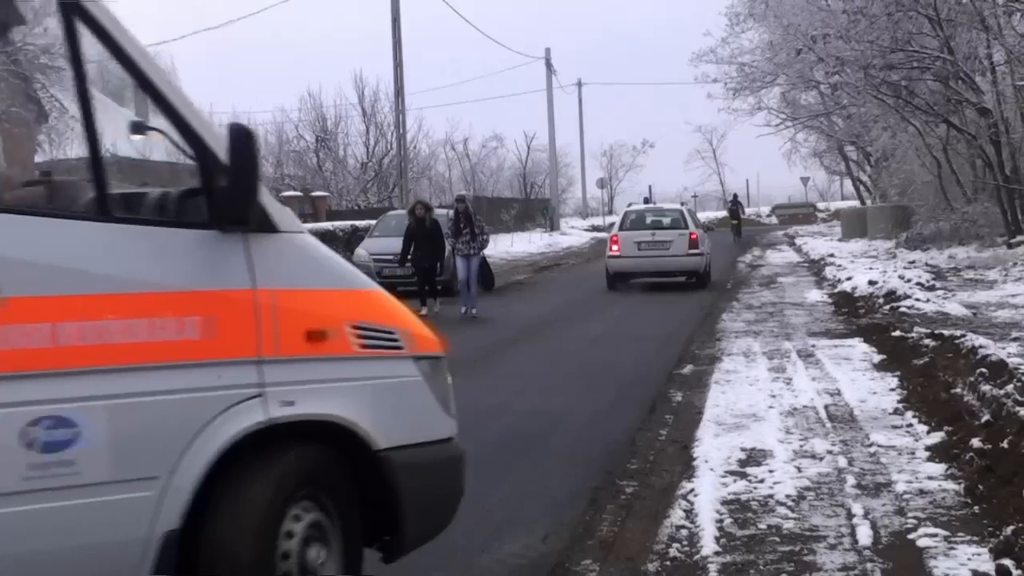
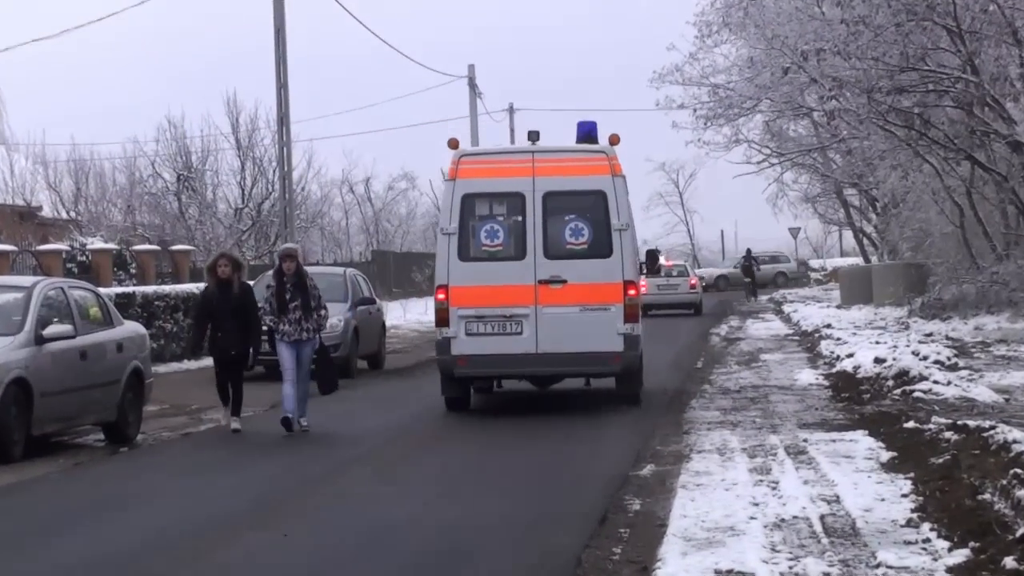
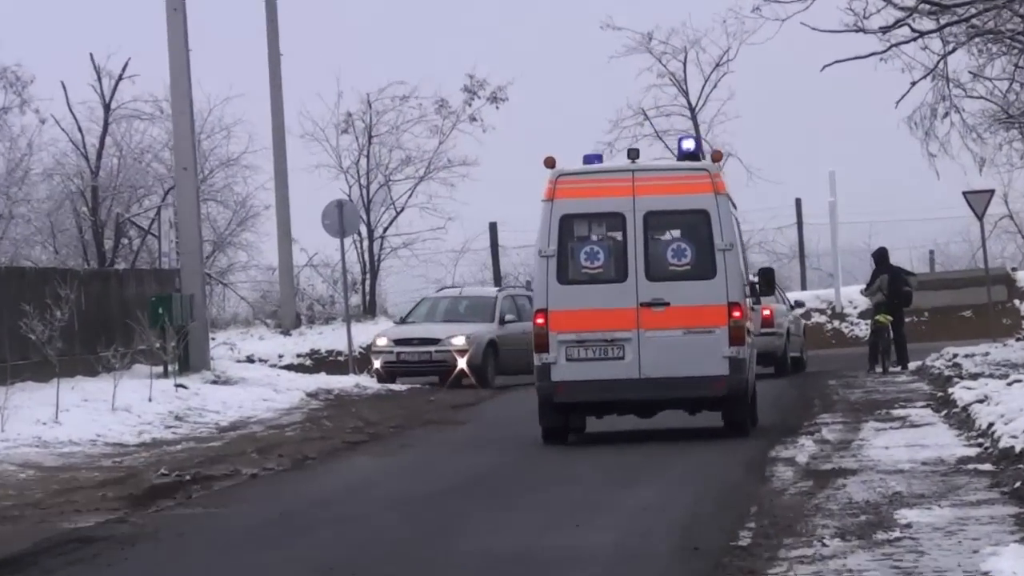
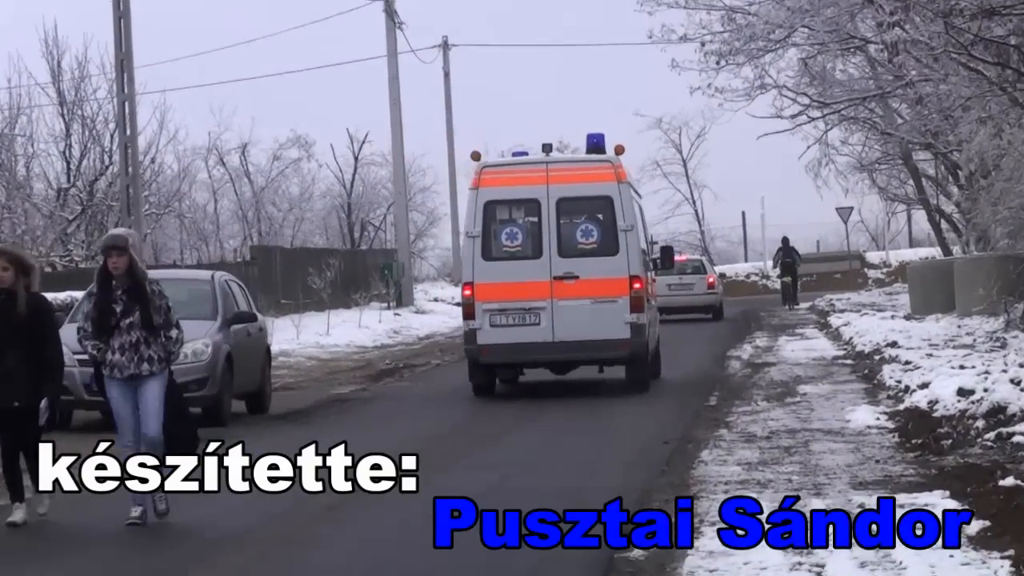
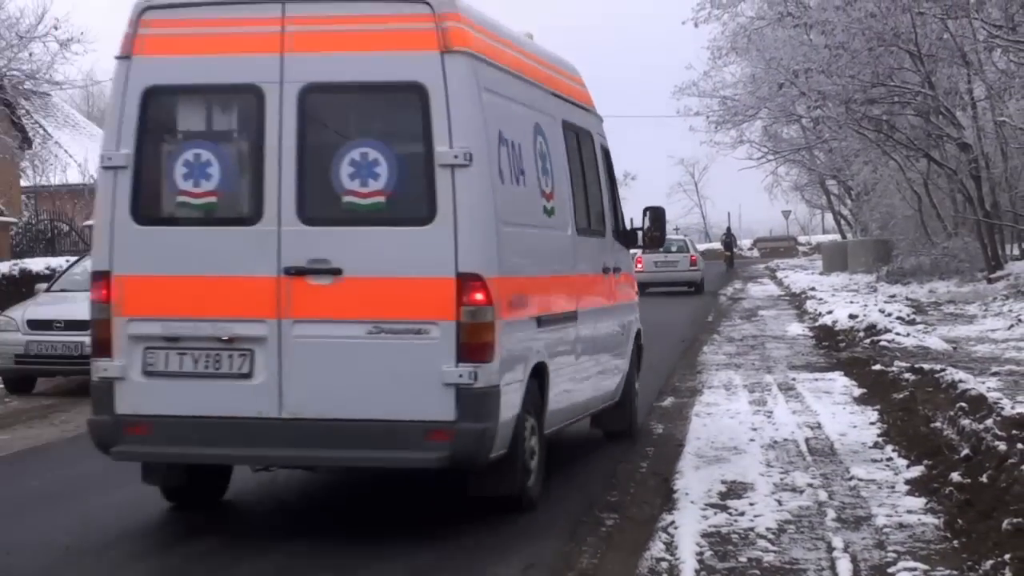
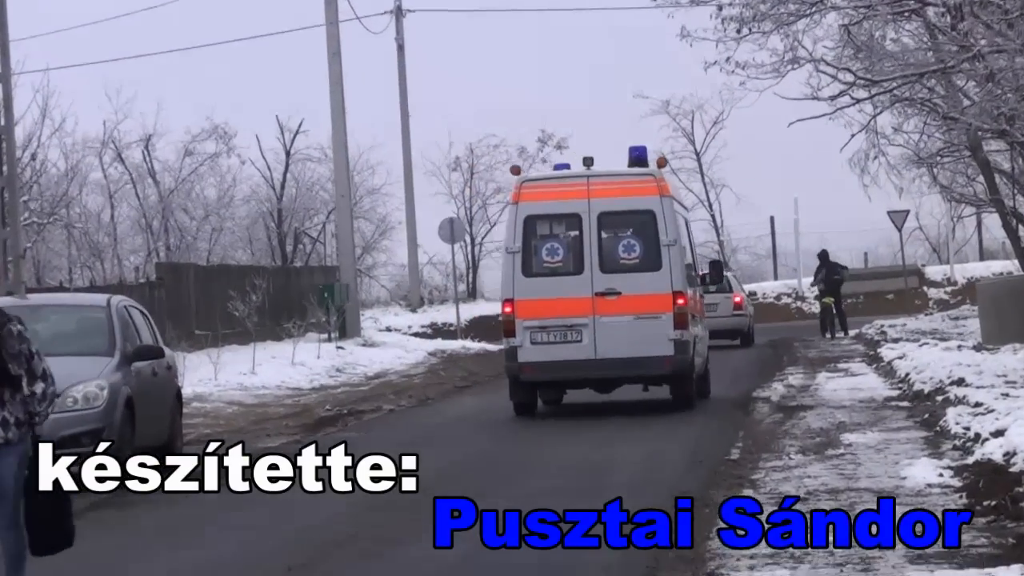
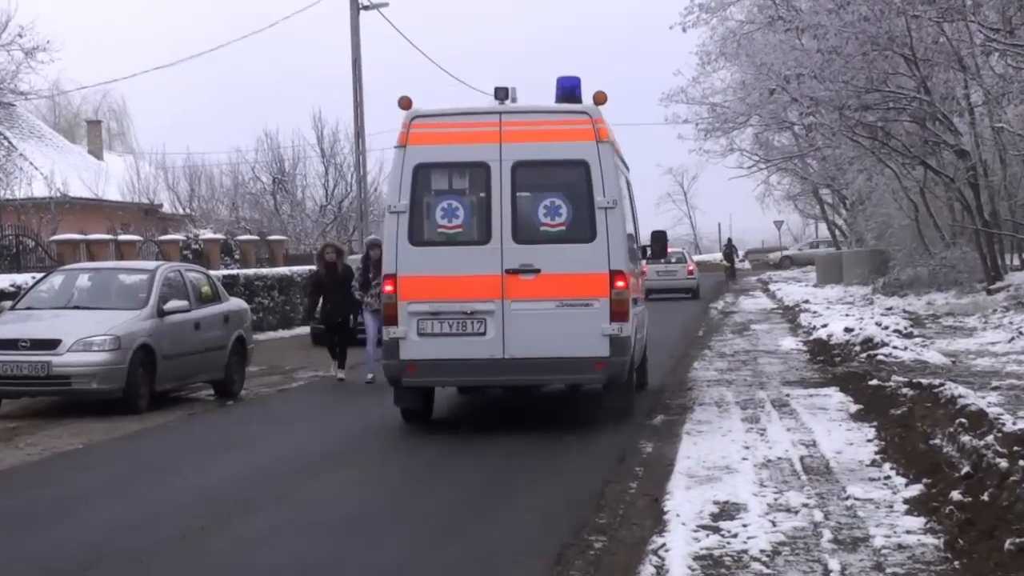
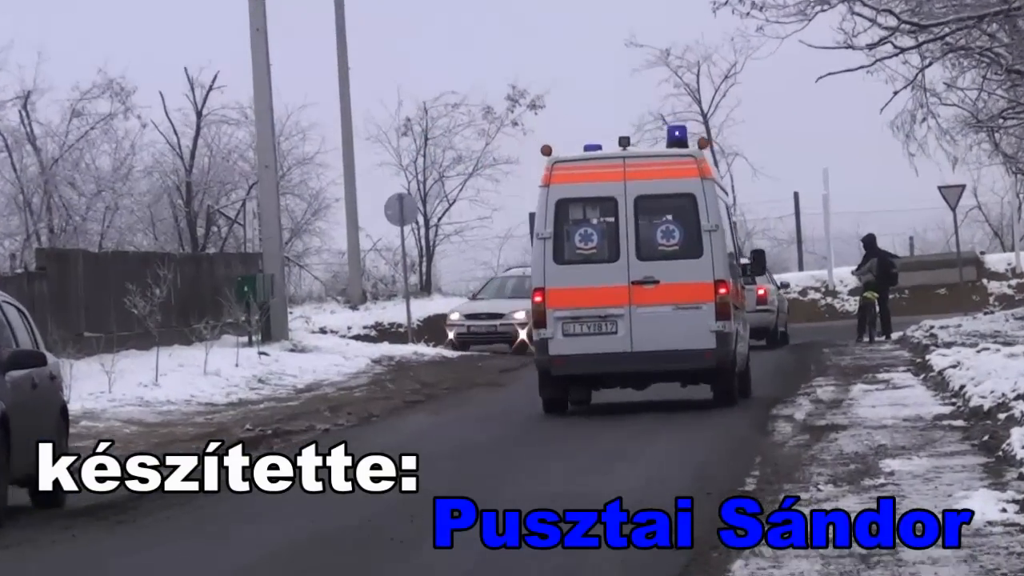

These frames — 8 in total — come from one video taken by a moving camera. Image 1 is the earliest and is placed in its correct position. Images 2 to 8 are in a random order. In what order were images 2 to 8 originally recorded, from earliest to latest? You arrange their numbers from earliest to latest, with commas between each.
5, 7, 2, 4, 6, 8, 3
